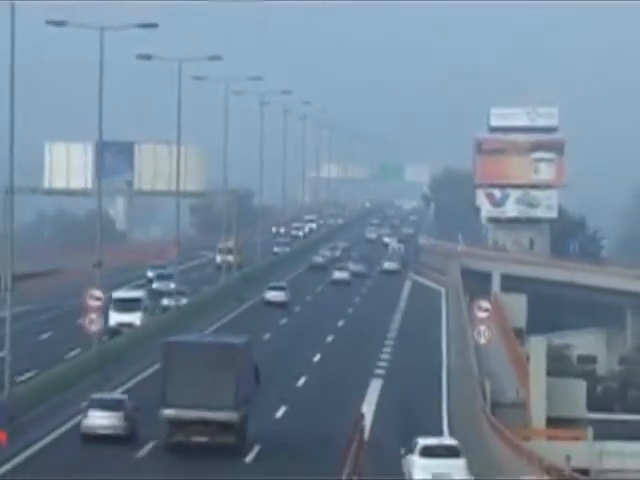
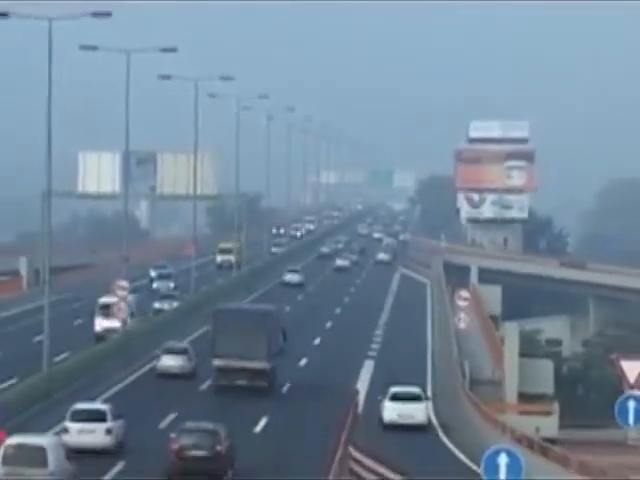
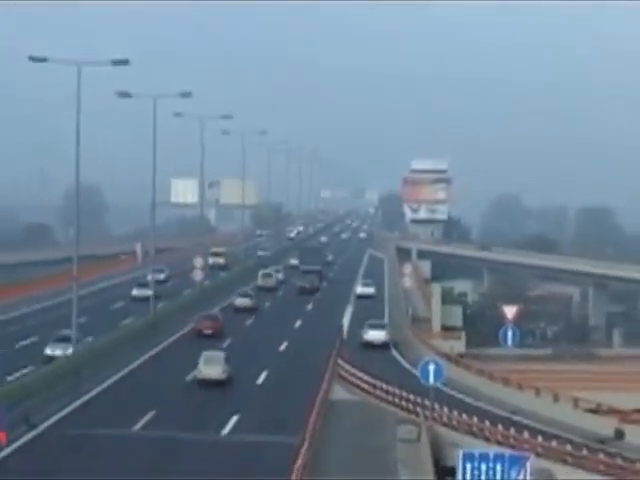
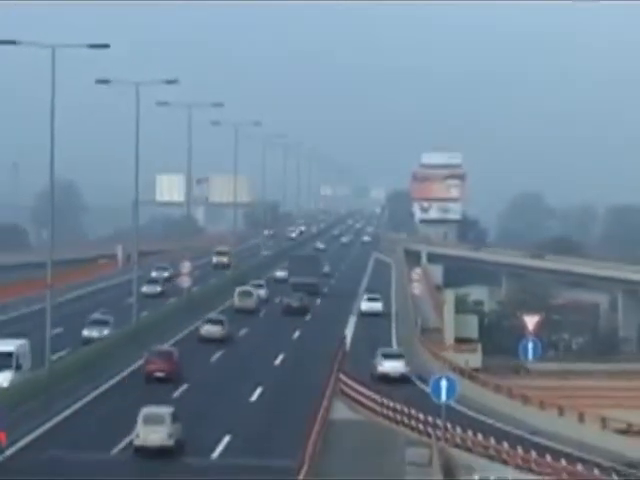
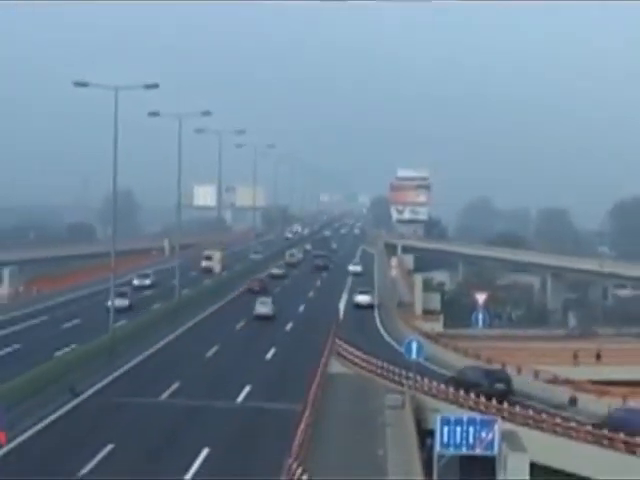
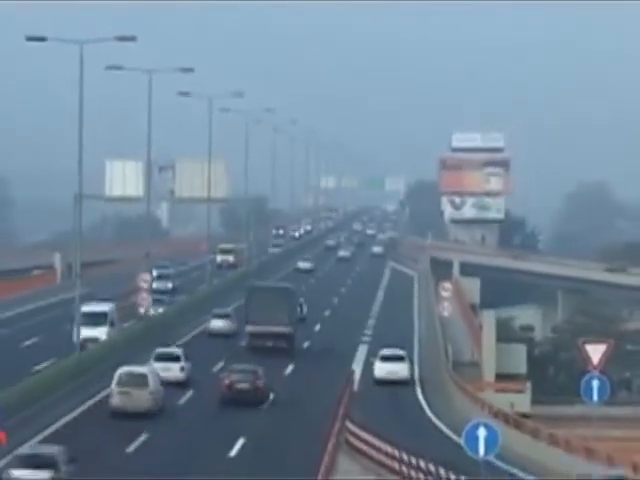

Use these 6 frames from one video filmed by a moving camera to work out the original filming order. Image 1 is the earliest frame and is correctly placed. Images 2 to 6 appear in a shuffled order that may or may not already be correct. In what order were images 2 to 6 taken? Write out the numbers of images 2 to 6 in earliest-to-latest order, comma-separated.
2, 6, 4, 3, 5
